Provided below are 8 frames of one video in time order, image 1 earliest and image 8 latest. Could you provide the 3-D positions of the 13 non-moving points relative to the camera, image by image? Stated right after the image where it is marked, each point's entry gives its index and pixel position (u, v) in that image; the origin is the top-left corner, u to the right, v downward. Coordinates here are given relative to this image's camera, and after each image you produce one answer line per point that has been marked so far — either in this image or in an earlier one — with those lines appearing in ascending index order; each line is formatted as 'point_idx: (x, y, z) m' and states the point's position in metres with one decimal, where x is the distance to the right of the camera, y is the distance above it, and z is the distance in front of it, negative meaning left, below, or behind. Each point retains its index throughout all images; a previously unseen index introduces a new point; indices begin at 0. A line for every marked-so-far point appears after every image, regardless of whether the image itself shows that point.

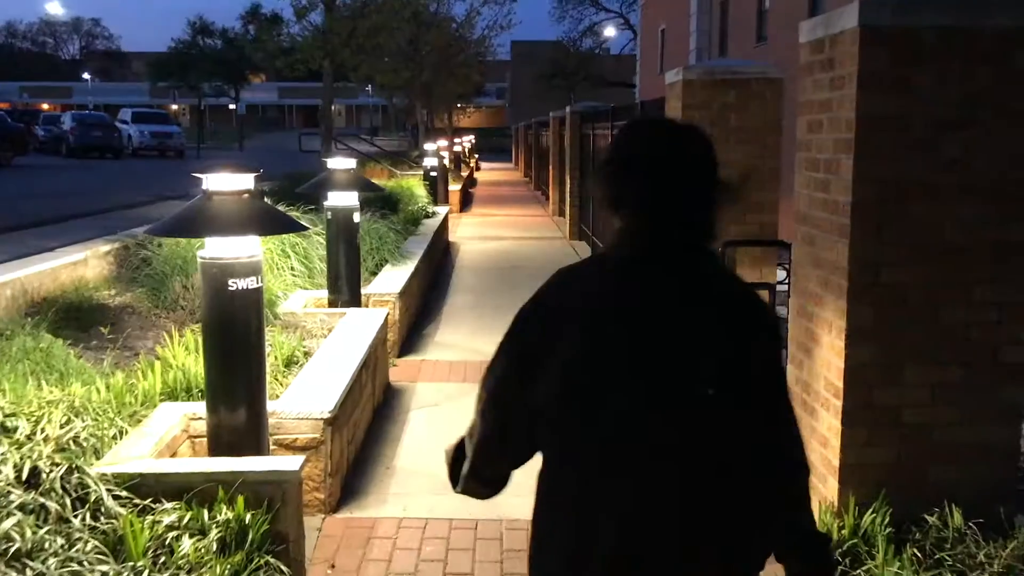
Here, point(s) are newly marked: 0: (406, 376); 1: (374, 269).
0: (-0.9, -0.7, +7.8) m
1: (-1.4, +0.2, +9.8) m
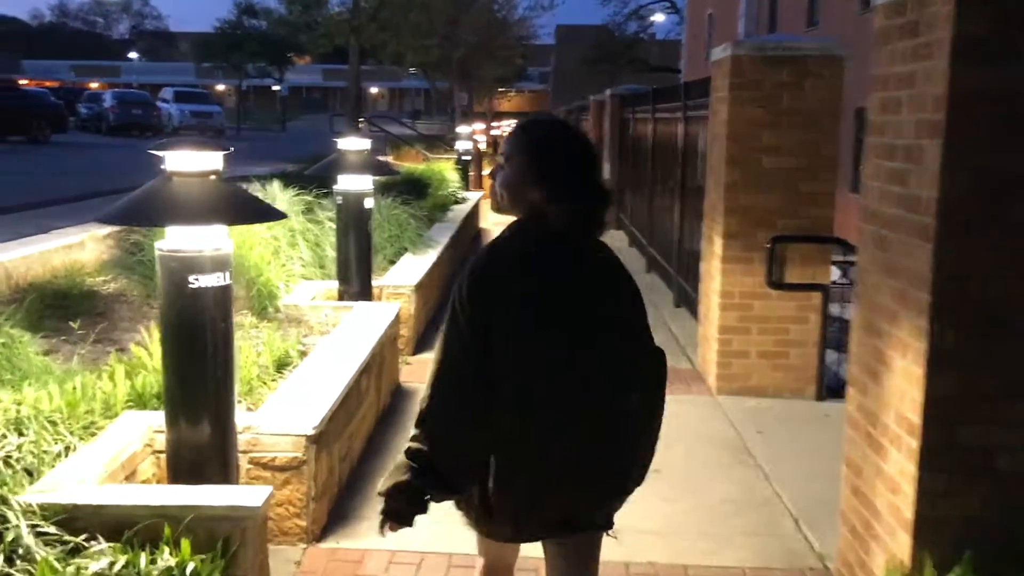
0: (-0.7, -0.7, +7.1) m
1: (-1.2, +0.3, +9.1) m
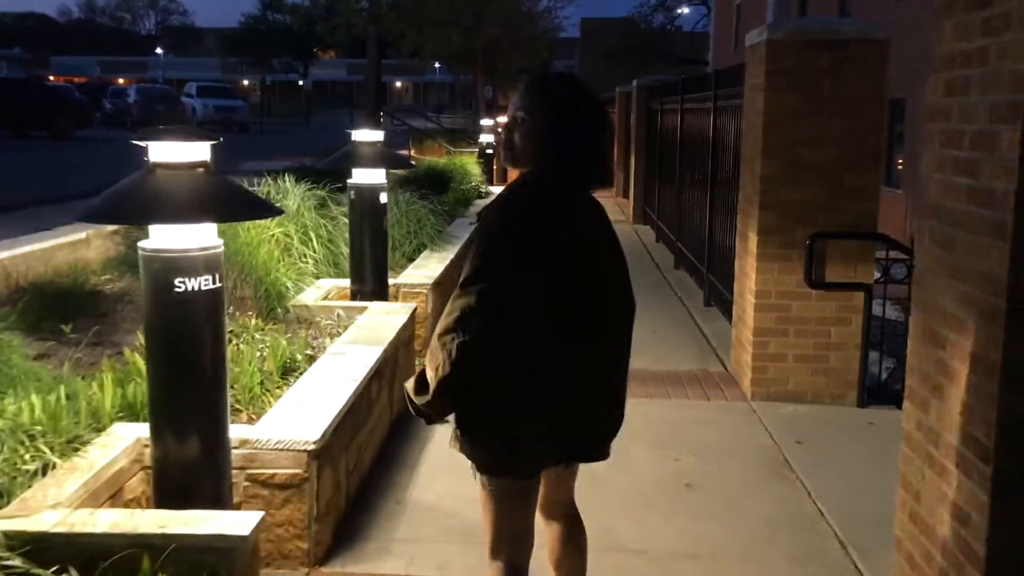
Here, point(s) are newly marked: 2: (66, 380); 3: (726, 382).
0: (-0.5, -0.7, +6.8) m
1: (-0.9, +0.3, +8.8) m
2: (-2.1, -0.4, +4.4) m
3: (+1.6, -0.7, +6.9) m
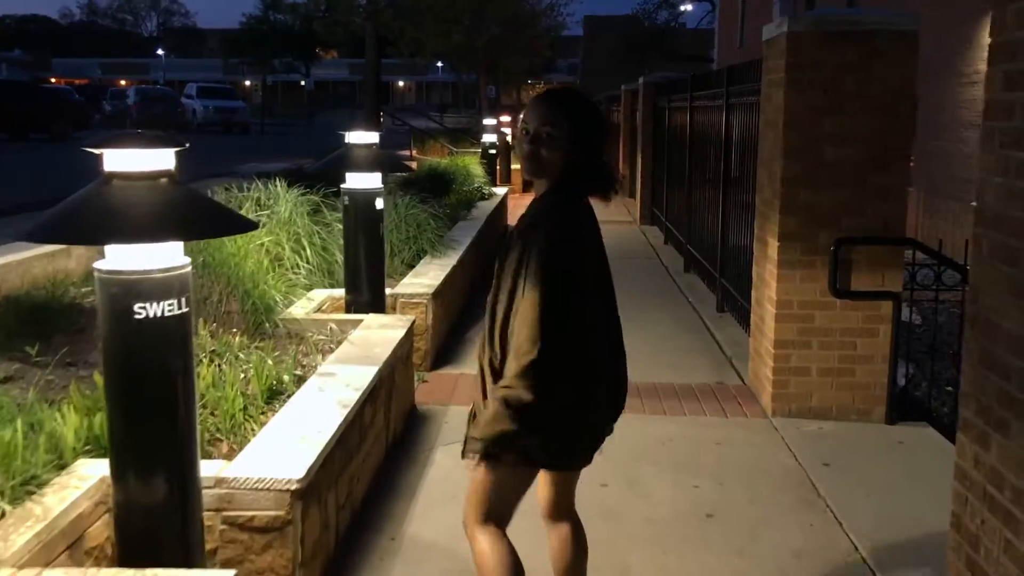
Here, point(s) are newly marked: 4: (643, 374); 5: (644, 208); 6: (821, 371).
0: (-0.5, -0.7, +6.4) m
1: (-0.9, +0.2, +8.4) m
2: (-2.1, -0.5, +4.1) m
3: (+1.6, -0.8, +6.5) m
4: (+1.0, -0.6, +7.0) m
5: (+2.2, +1.3, +15.3) m
6: (+2.0, -0.5, +6.1) m
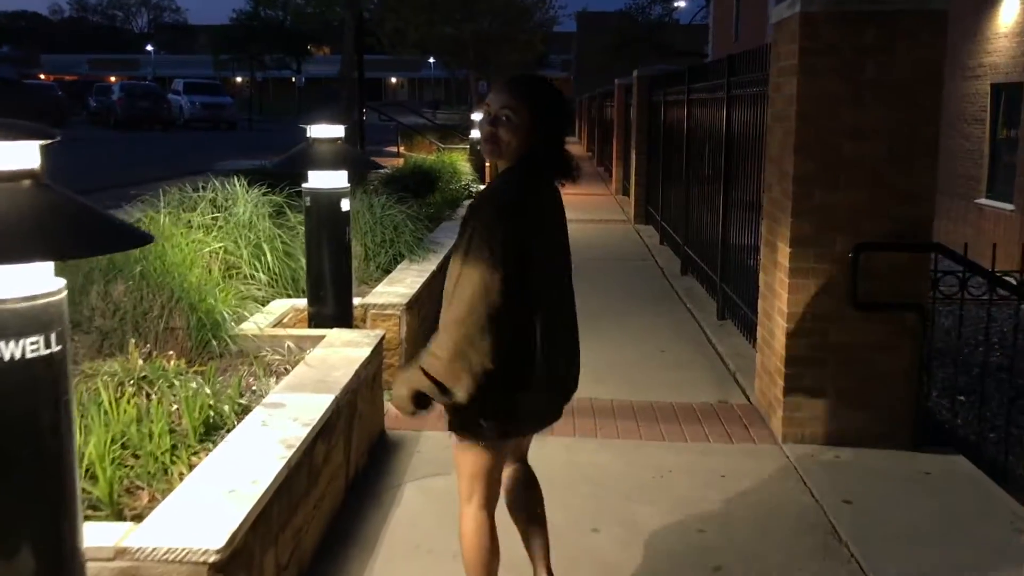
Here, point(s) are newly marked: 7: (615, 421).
0: (-0.6, -0.8, +5.8) m
1: (-1.0, +0.2, +7.8) m
2: (-2.2, -0.6, +3.4) m
3: (+1.5, -0.8, +5.9) m
4: (+0.9, -0.7, +6.4) m
5: (+2.0, +1.3, +14.7) m
6: (+1.9, -0.6, +5.4) m
7: (+0.6, -0.8, +5.8) m
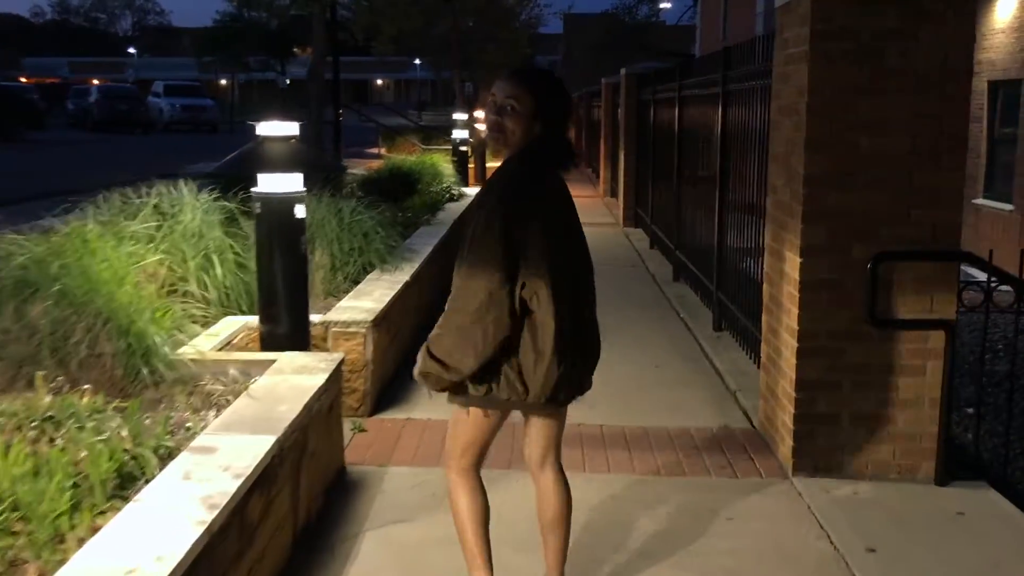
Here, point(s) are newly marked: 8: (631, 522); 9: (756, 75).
0: (-0.7, -0.9, +5.1) m
1: (-1.2, +0.1, +7.1) m
2: (-2.3, -0.7, +2.8) m
3: (+1.4, -0.9, +5.3) m
4: (+0.7, -0.8, +5.8) m
5: (+1.7, +1.2, +14.1) m
6: (+1.8, -0.7, +4.8) m
7: (+0.5, -0.9, +5.2) m
8: (+0.6, -1.1, +4.4) m
9: (+1.8, +1.6, +7.0) m
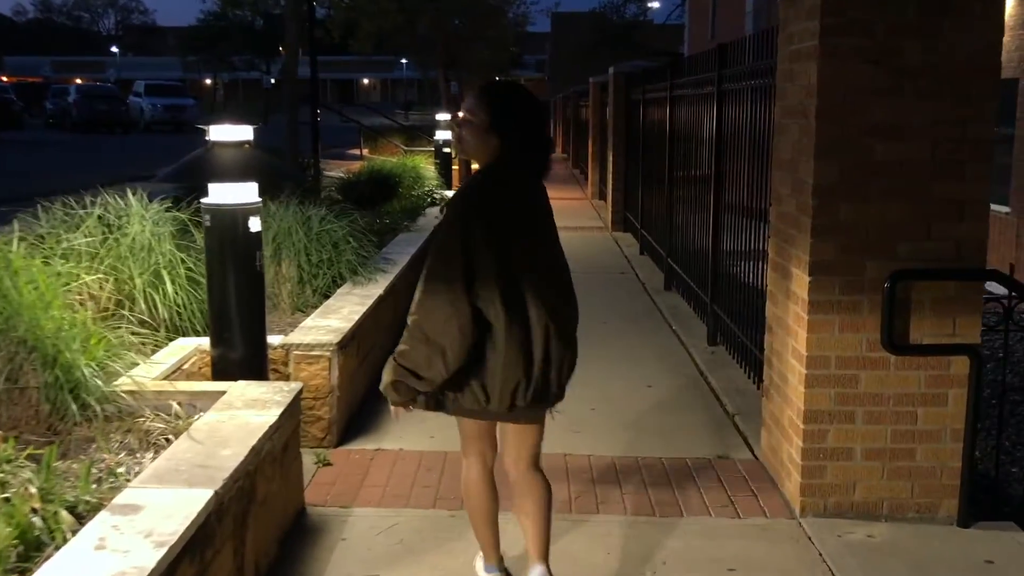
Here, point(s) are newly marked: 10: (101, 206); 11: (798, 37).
0: (-0.8, -1.0, +4.6) m
1: (-1.3, 0.0, +6.6) m
2: (-2.4, -0.8, +2.3) m
3: (+1.3, -1.0, +4.8) m
4: (+0.6, -0.9, +5.3) m
5: (+1.5, +1.1, +13.7) m
6: (+1.7, -0.8, +4.4) m
7: (+0.4, -1.0, +4.7) m
8: (+0.5, -1.2, +3.9) m
9: (+1.7, +1.5, +6.6) m
10: (-2.4, +0.5, +5.6) m
11: (+1.3, +1.2, +4.4) m
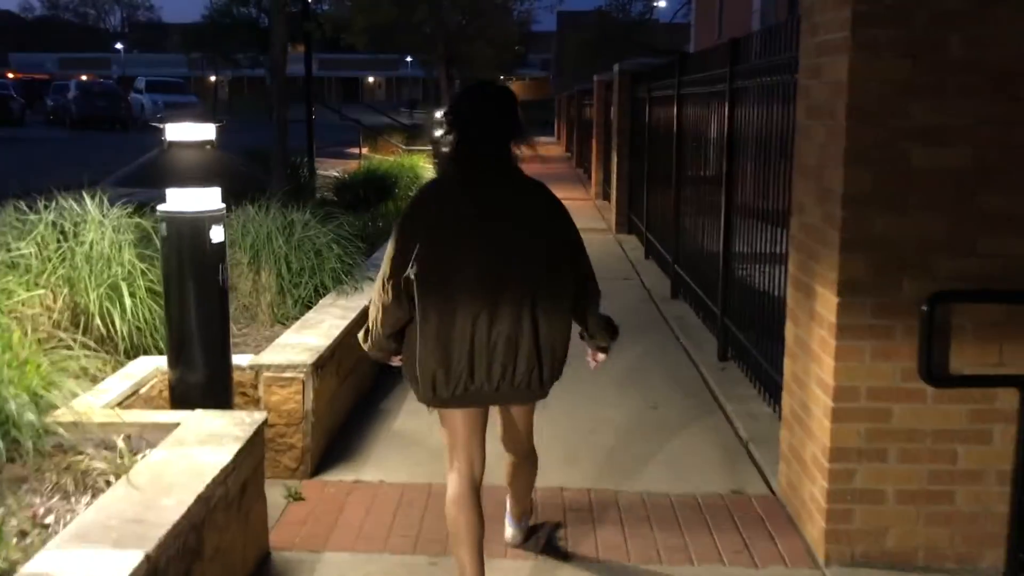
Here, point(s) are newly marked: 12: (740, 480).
0: (-0.9, -1.1, +4.2) m
1: (-1.3, -0.1, +6.2) m
2: (-2.4, -0.9, +1.8) m
3: (+1.2, -1.1, +4.3) m
4: (+0.6, -1.0, +4.8) m
5: (+1.5, +1.0, +13.2) m
6: (+1.6, -0.9, +3.9) m
7: (+0.4, -1.1, +4.3) m
8: (+0.4, -1.3, +3.4) m
9: (+1.7, +1.4, +6.1) m
10: (-2.5, +0.4, +5.1) m
11: (+1.3, +1.1, +3.9) m
12: (+1.2, -1.0, +4.8) m
